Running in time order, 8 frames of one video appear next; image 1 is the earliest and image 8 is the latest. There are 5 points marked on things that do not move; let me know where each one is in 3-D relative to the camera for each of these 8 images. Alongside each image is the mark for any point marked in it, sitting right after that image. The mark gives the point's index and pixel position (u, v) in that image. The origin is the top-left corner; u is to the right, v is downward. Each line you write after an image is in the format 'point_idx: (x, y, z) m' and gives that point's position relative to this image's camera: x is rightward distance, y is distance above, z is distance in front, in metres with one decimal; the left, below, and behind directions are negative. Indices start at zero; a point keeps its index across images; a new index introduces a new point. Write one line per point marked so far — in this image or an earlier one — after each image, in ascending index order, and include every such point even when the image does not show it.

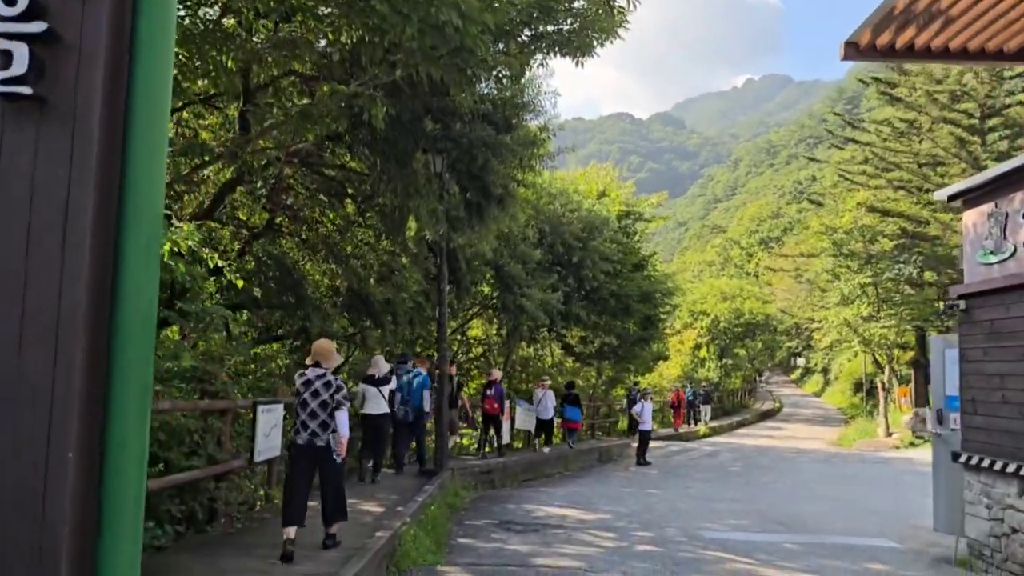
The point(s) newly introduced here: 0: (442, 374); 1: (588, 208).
0: (-1.0, -1.2, +12.2) m
1: (+1.5, +1.6, +17.6) m
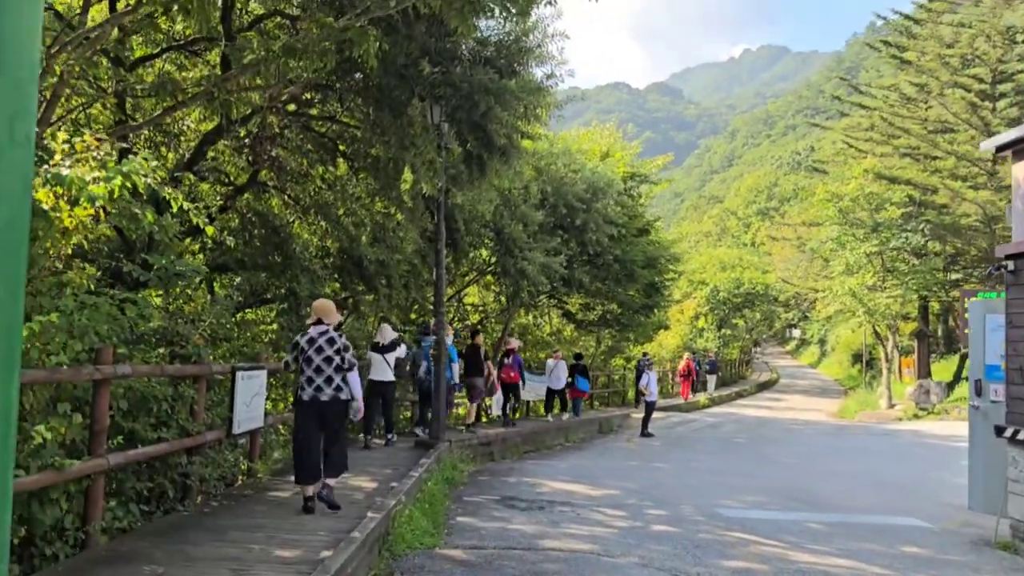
0: (-1.0, -0.7, +11.5) m
1: (+1.5, +2.2, +16.8) m
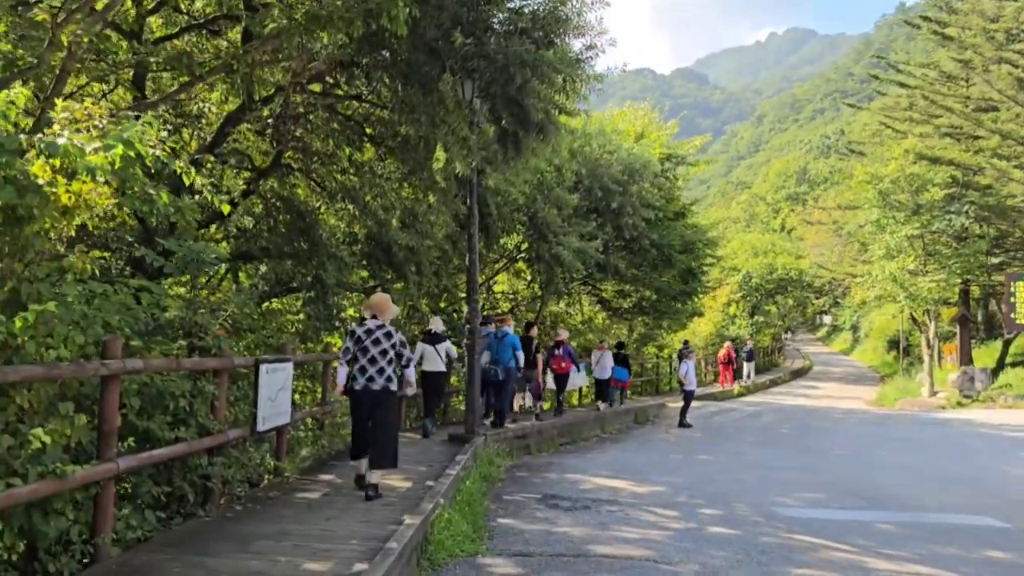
0: (-0.5, -0.6, +11.0) m
1: (+2.1, +2.5, +16.1) m
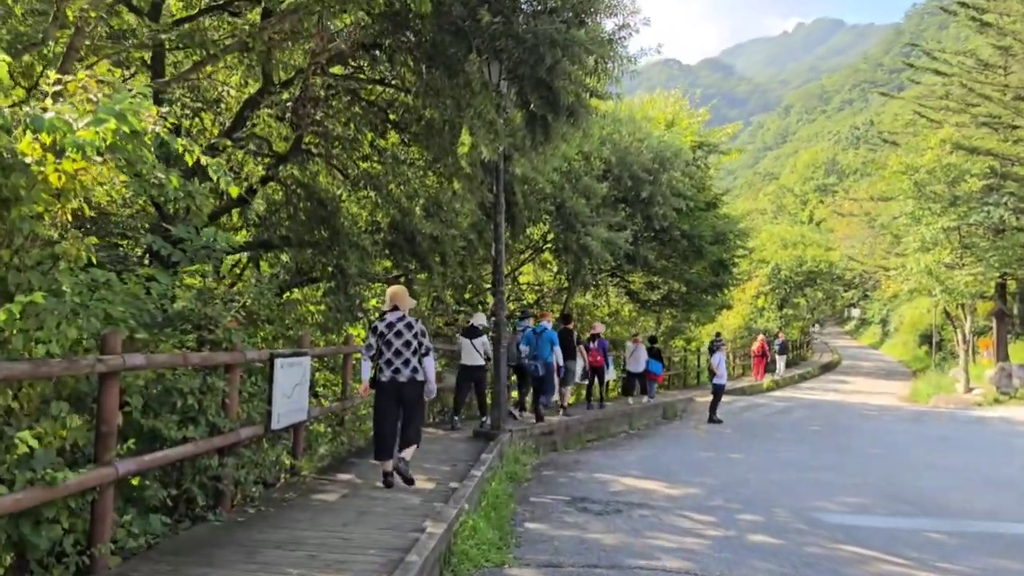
0: (-0.2, -0.5, +10.6) m
1: (+2.6, +2.6, +15.6) m
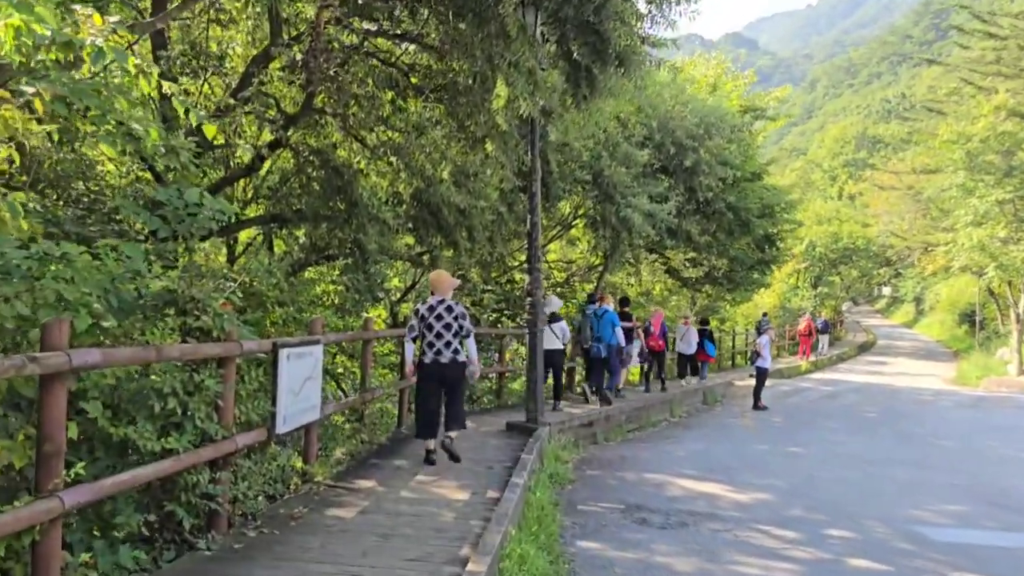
0: (+0.2, -0.2, +9.5) m
1: (+3.1, +3.0, +14.4) m
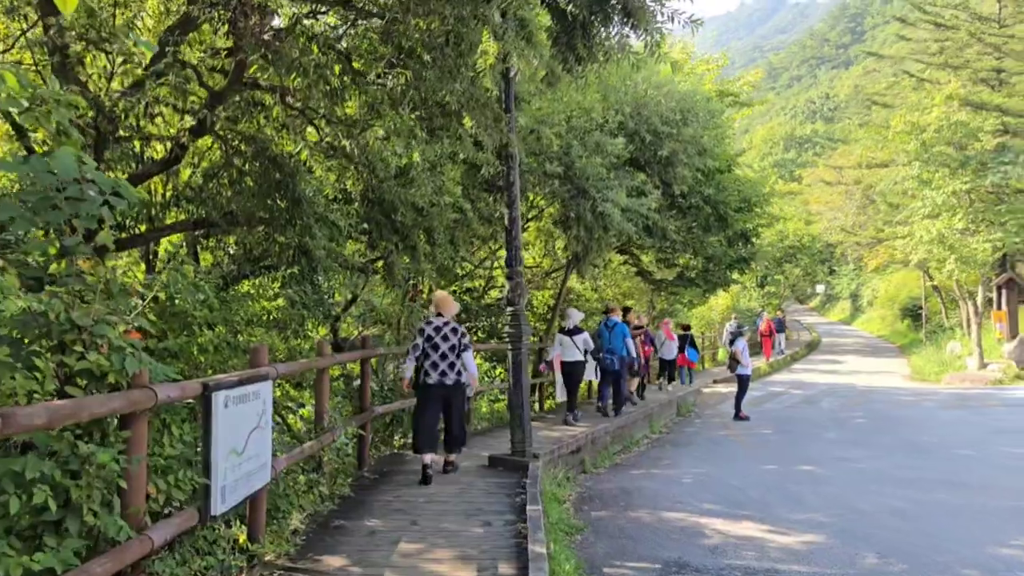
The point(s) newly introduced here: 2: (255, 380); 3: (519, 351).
0: (0.0, -0.3, +8.0) m
1: (+2.4, +3.0, +13.2) m
2: (-1.2, -0.4, +4.1) m
3: (+0.1, -0.6, +7.9) m
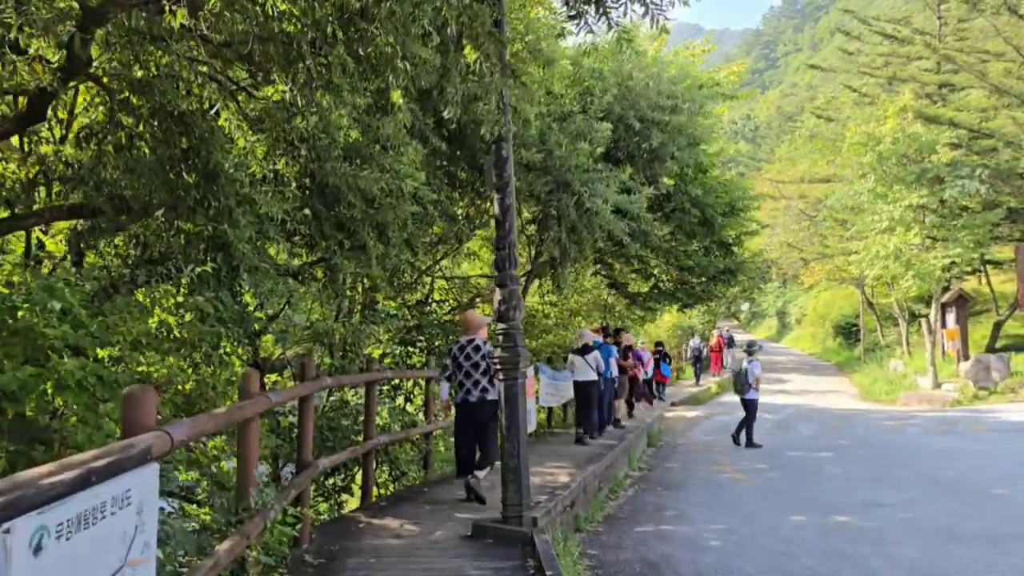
0: (0.0, -0.3, +6.0) m
1: (+1.9, +2.8, +11.4) m
2: (-0.9, -0.4, +2.0) m
3: (0.0, -0.6, +5.9) m
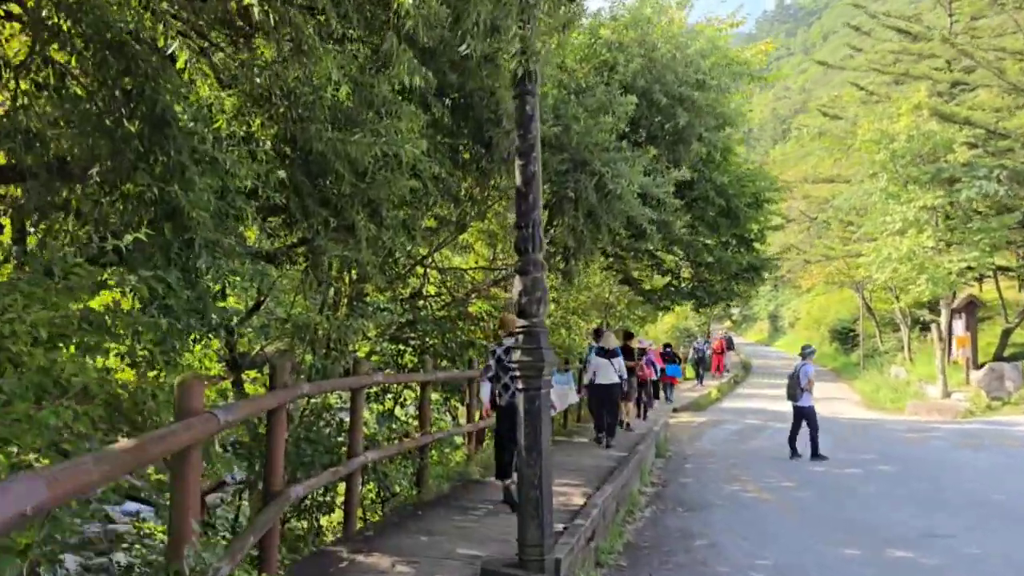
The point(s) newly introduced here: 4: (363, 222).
0: (+0.1, -0.3, +4.9) m
1: (+2.0, +2.8, +10.3) m
2: (-0.7, -0.3, +0.9) m
3: (+0.1, -0.6, +4.8) m
4: (-0.9, +0.5, +5.8) m
